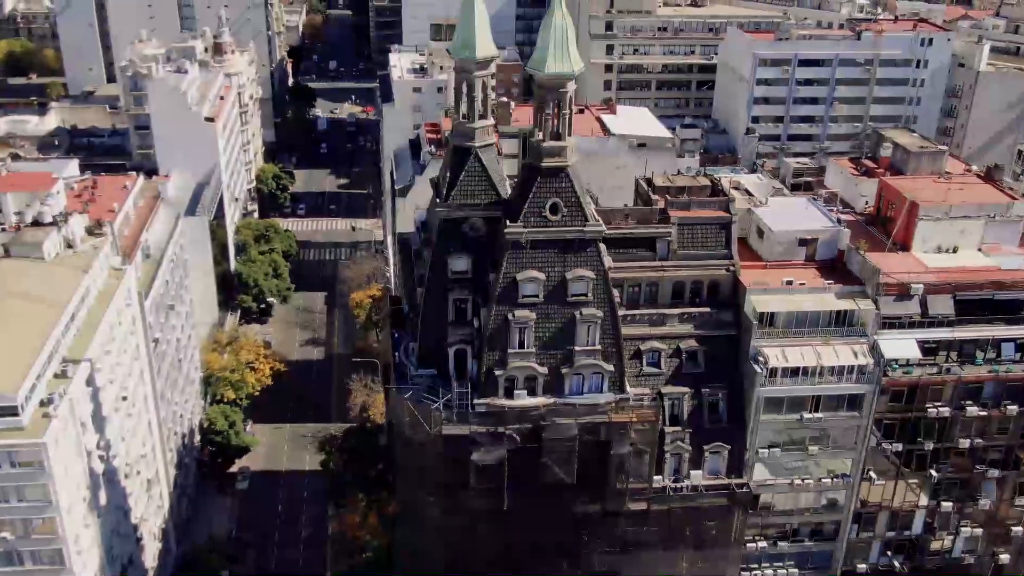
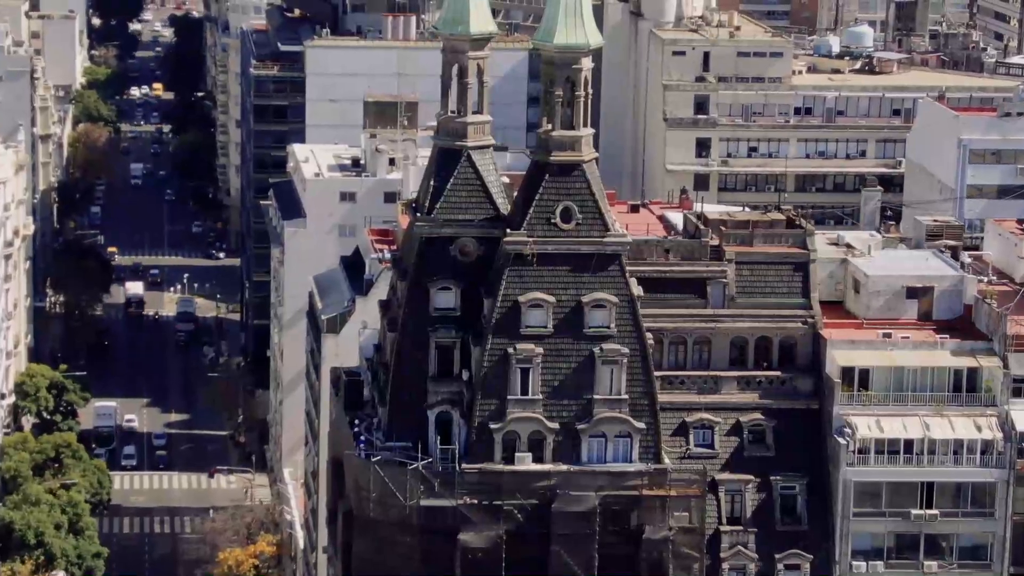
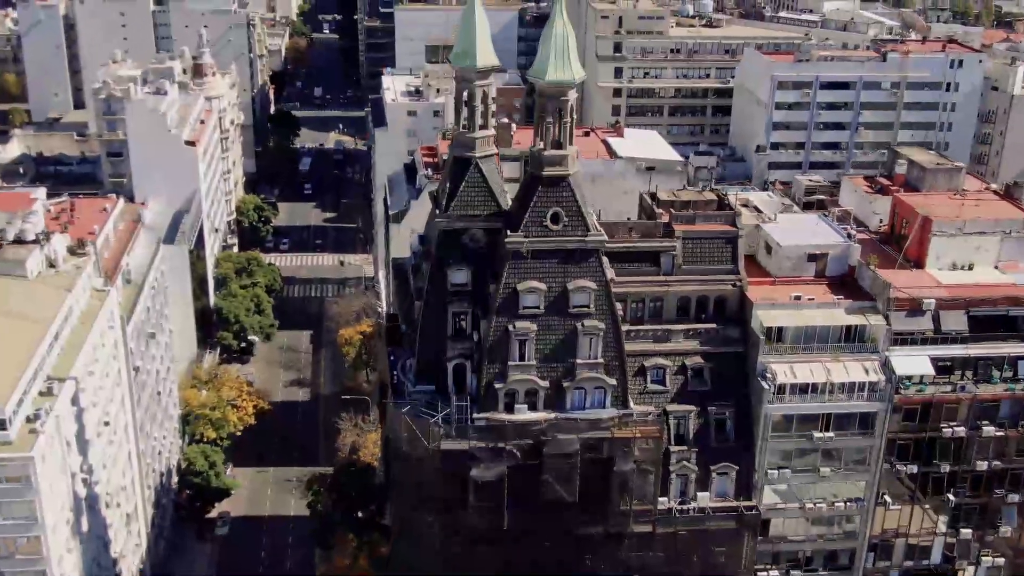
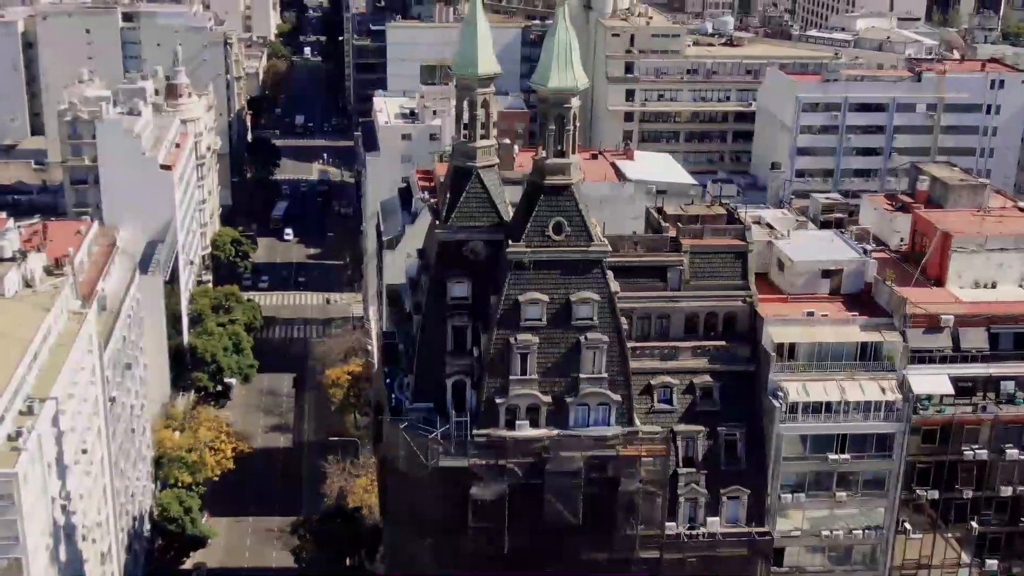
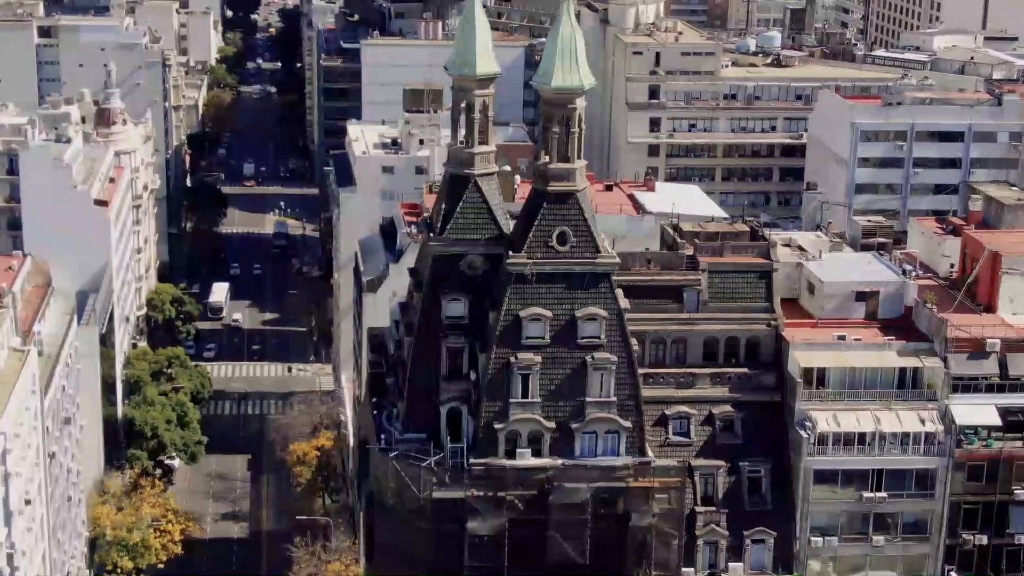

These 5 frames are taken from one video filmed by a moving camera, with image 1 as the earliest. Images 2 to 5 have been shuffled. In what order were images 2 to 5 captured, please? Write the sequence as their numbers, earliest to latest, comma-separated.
3, 4, 5, 2
